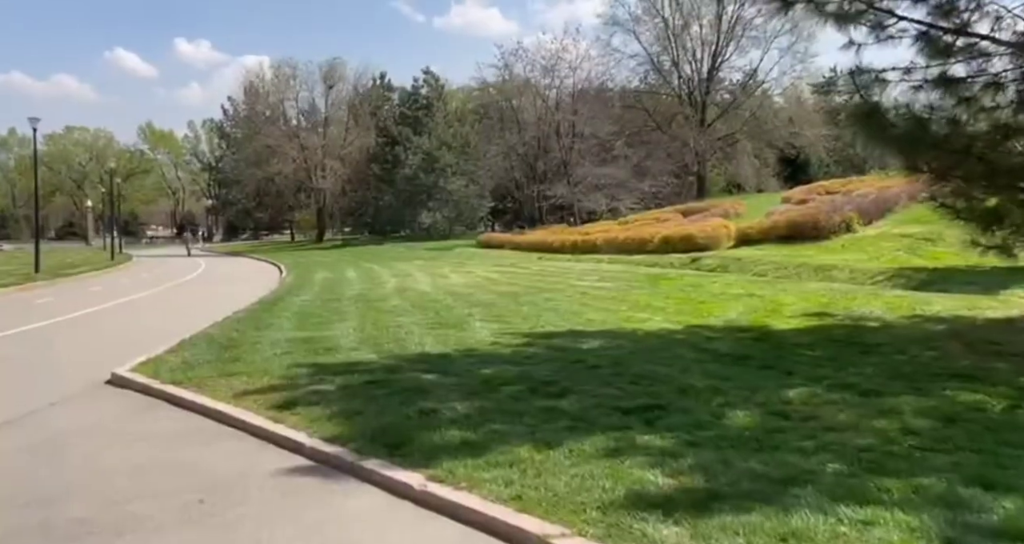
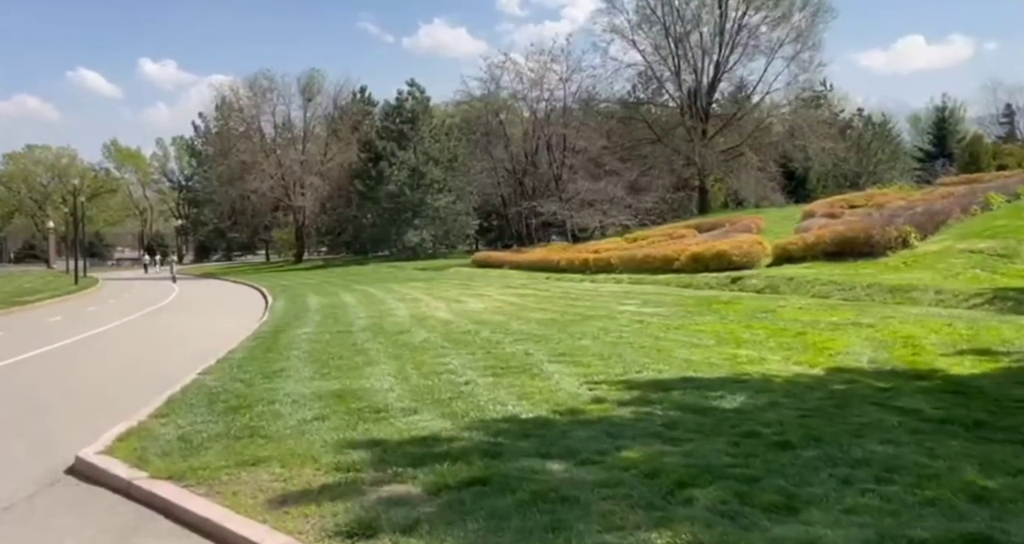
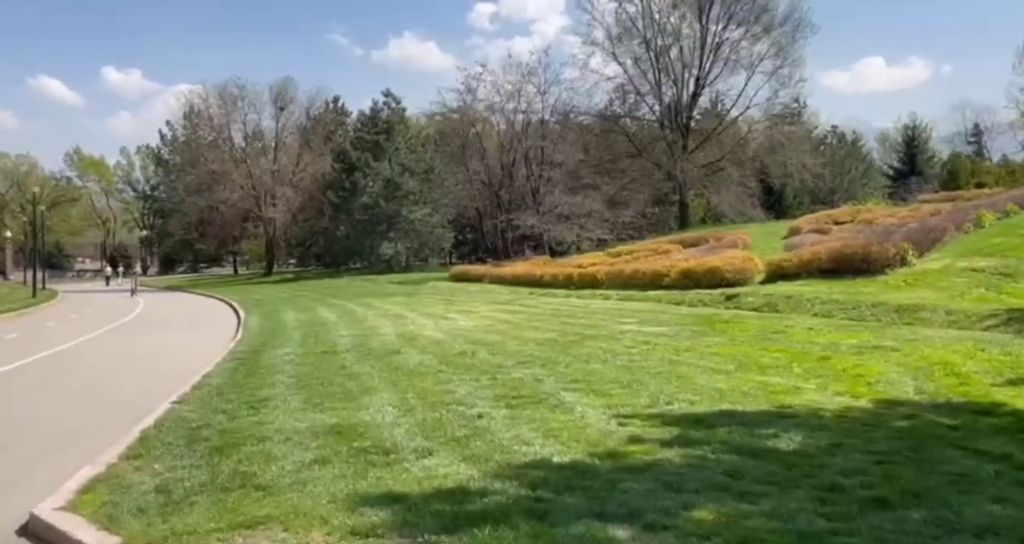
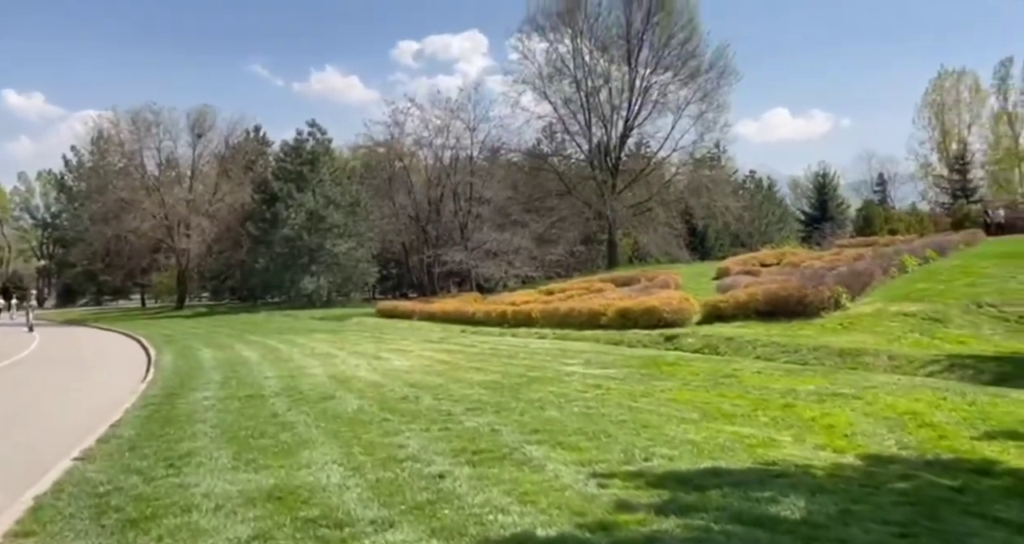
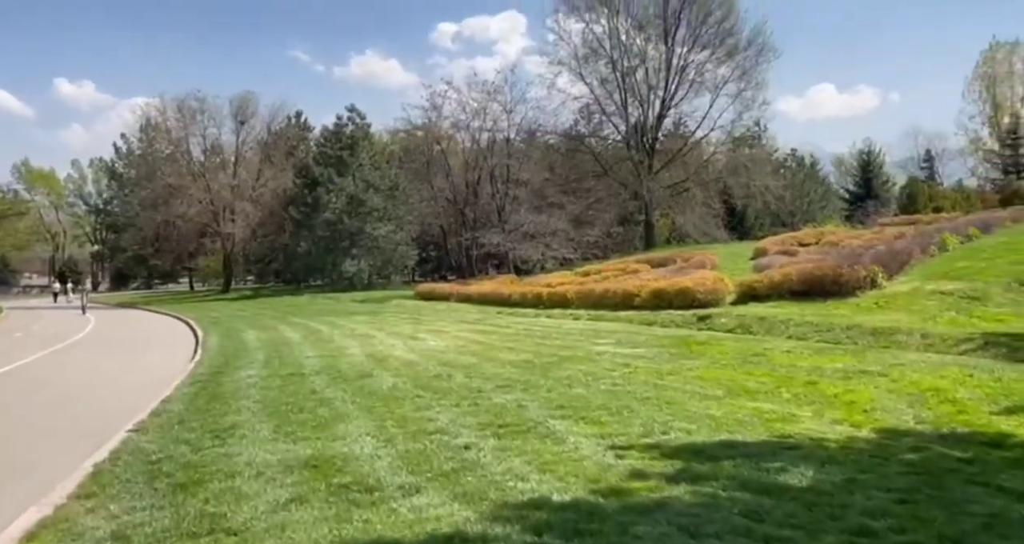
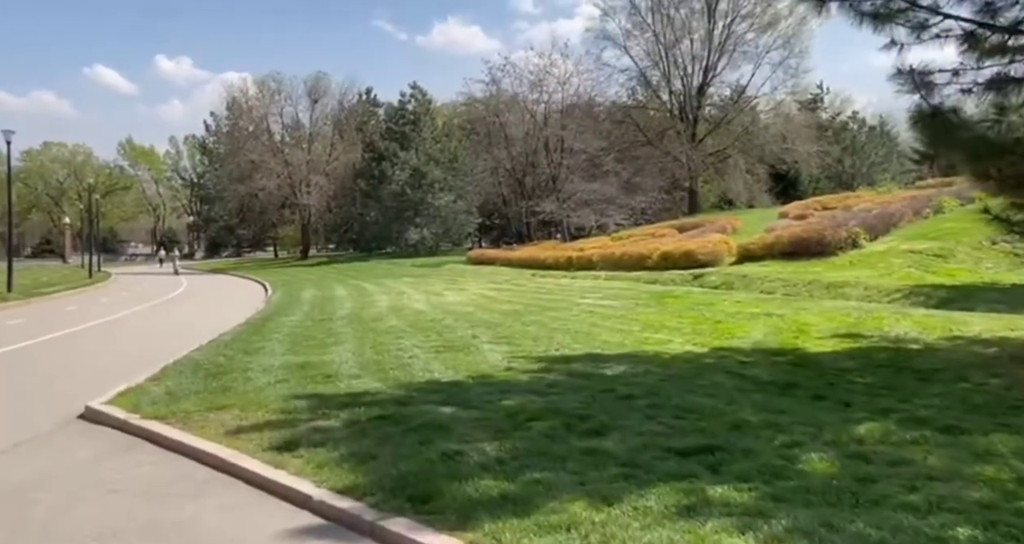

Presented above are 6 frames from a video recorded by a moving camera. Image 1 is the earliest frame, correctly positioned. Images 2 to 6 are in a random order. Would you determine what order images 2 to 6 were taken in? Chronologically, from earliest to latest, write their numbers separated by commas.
6, 2, 3, 5, 4
